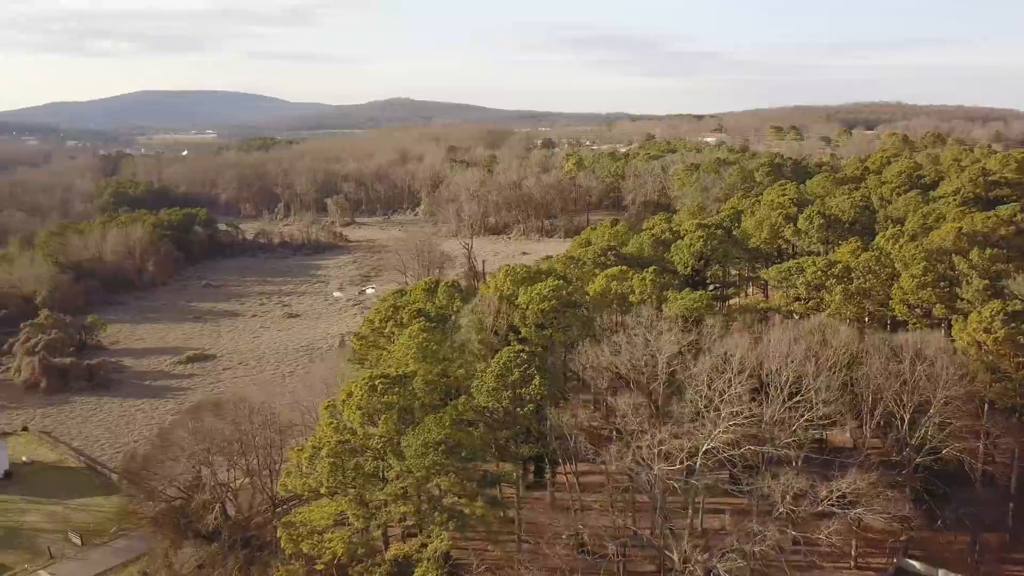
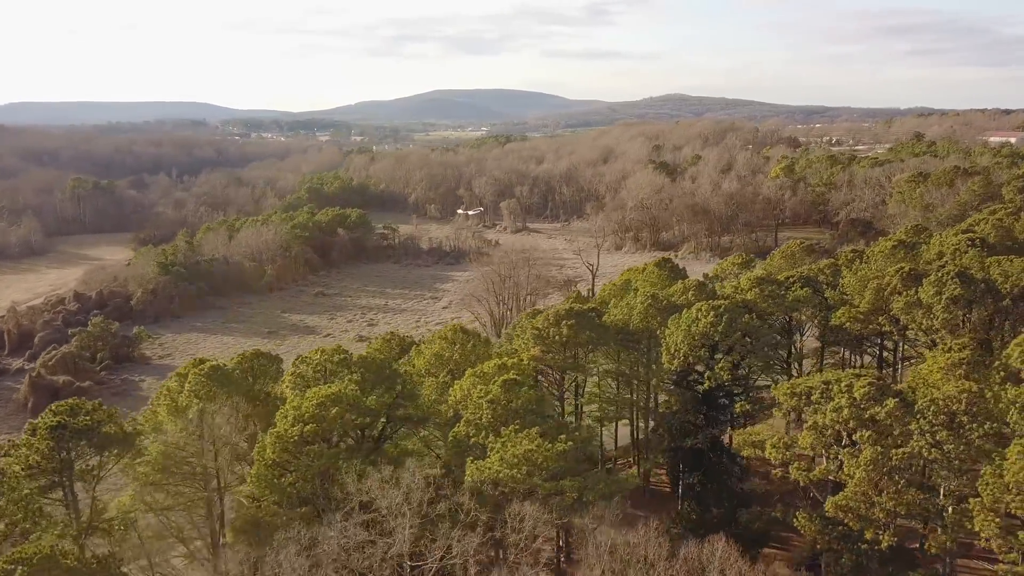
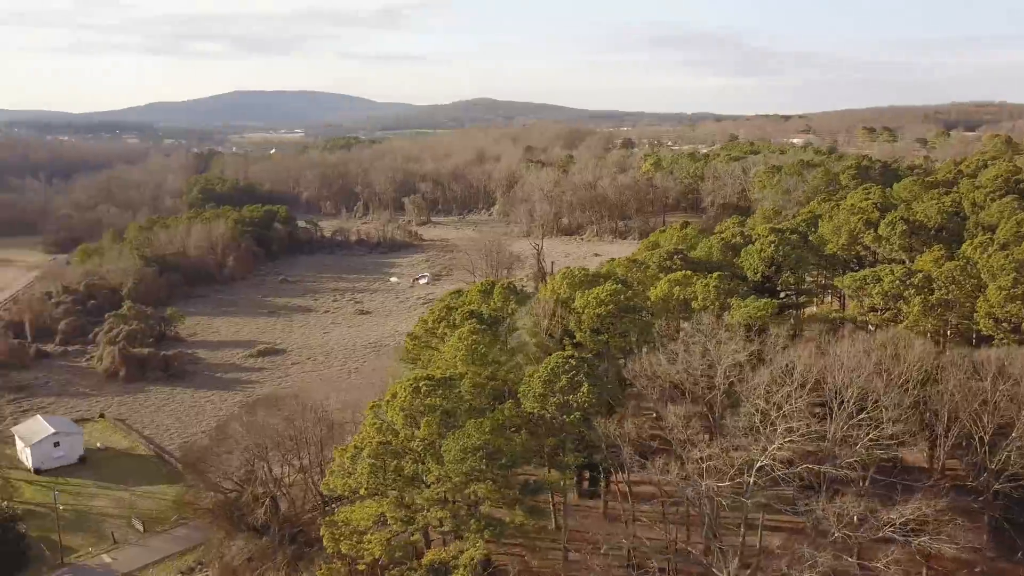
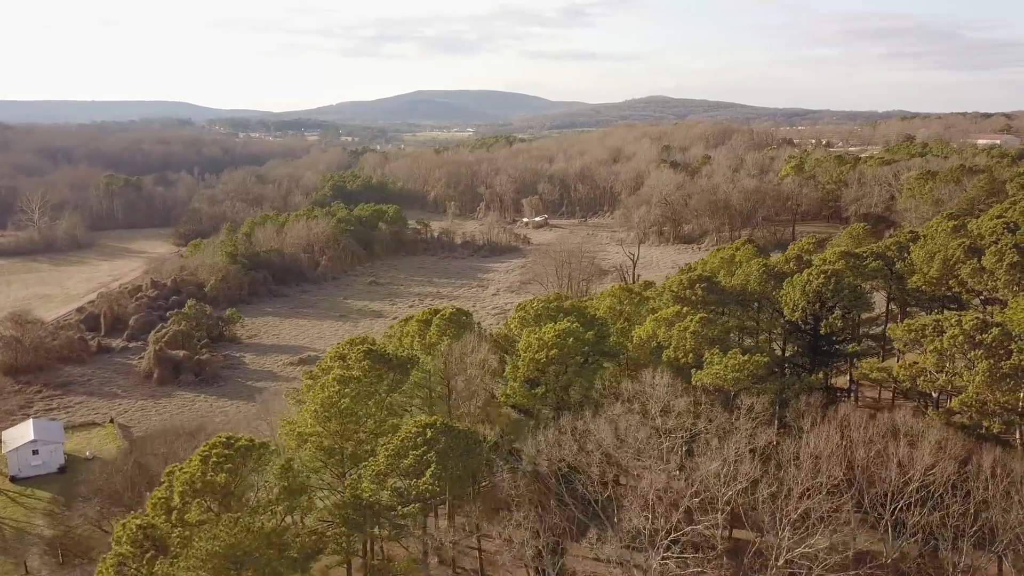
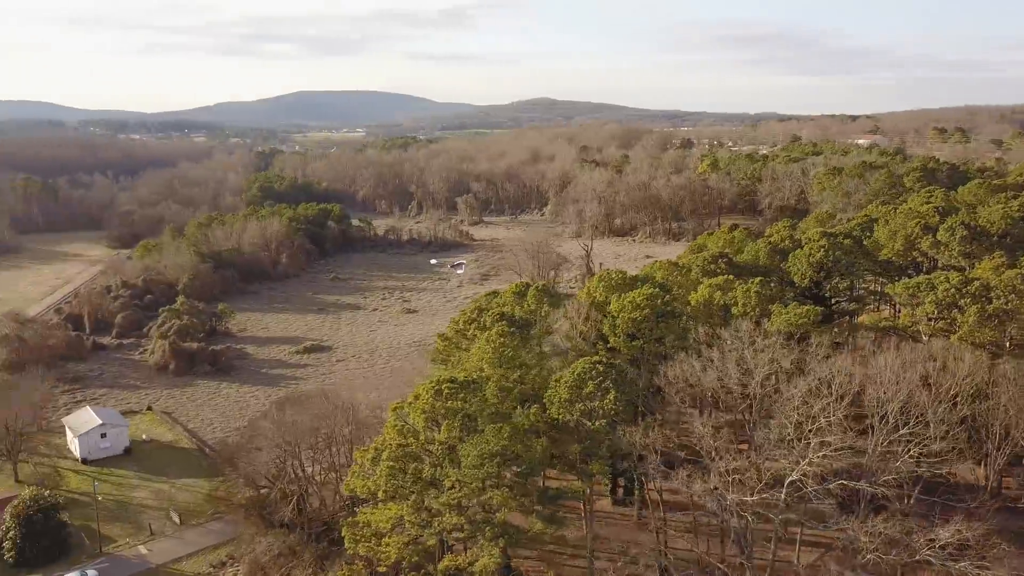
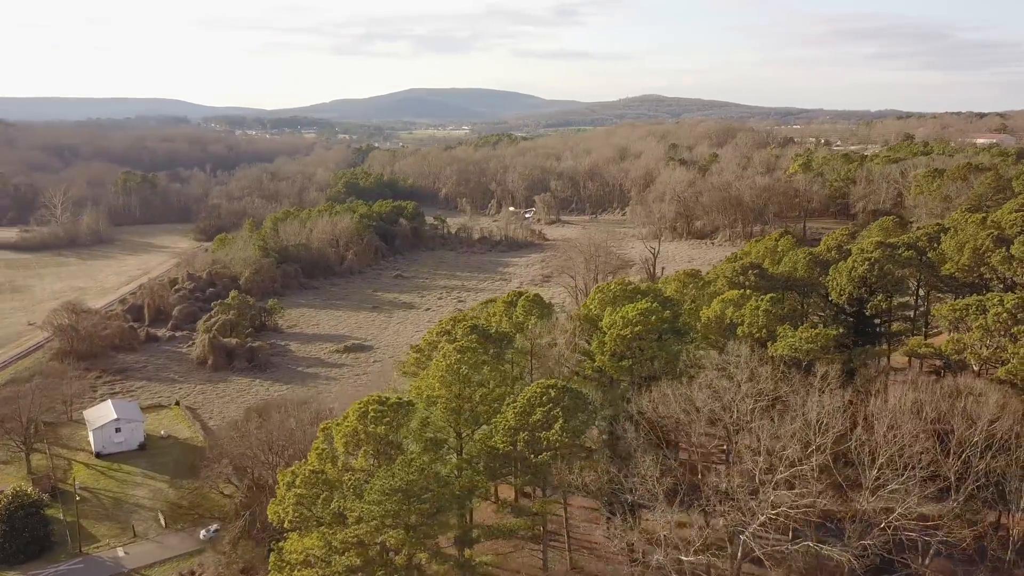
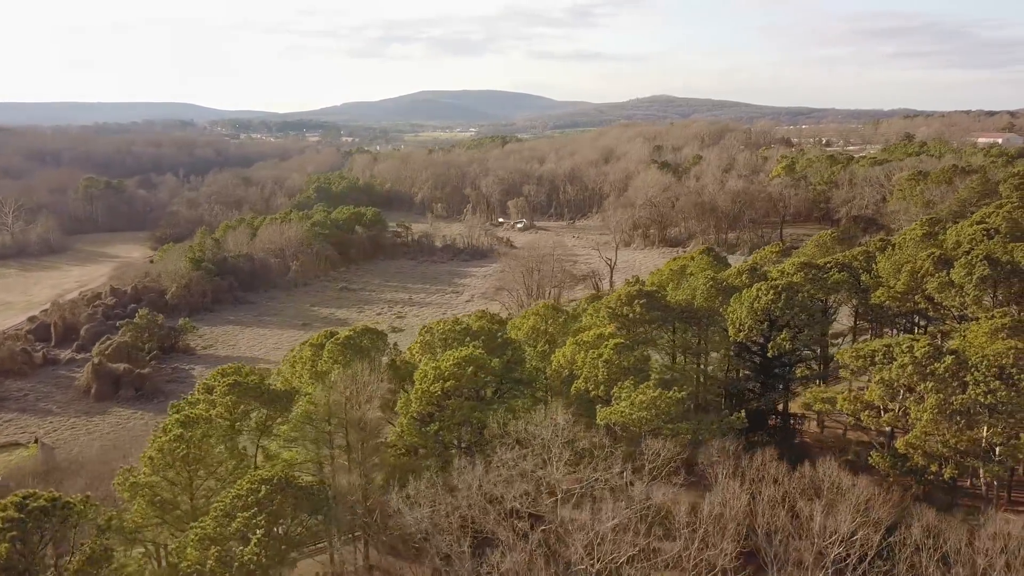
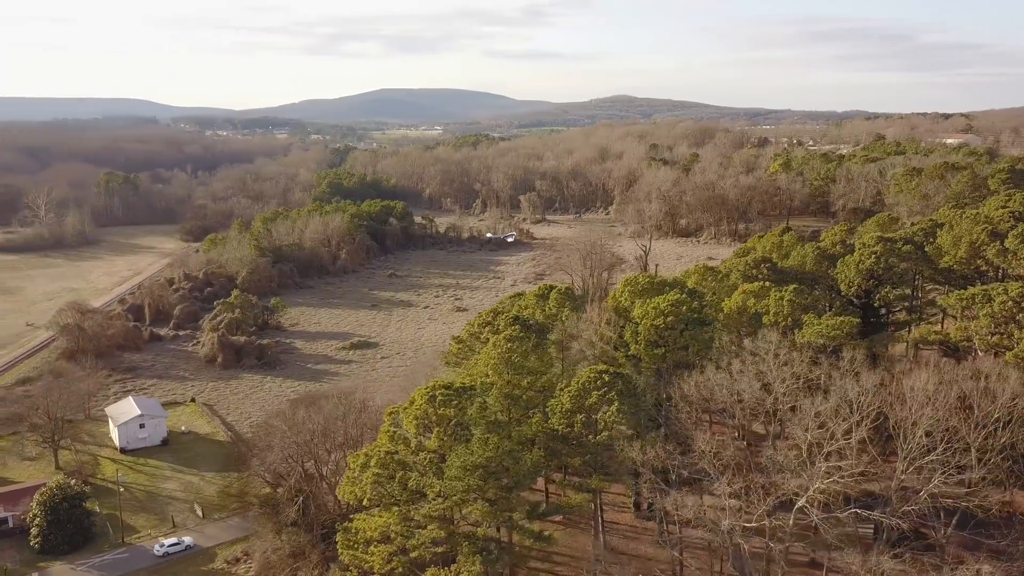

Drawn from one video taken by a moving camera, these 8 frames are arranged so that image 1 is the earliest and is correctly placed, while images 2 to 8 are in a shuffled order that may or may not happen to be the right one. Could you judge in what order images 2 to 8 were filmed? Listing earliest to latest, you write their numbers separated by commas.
3, 5, 8, 6, 4, 7, 2
